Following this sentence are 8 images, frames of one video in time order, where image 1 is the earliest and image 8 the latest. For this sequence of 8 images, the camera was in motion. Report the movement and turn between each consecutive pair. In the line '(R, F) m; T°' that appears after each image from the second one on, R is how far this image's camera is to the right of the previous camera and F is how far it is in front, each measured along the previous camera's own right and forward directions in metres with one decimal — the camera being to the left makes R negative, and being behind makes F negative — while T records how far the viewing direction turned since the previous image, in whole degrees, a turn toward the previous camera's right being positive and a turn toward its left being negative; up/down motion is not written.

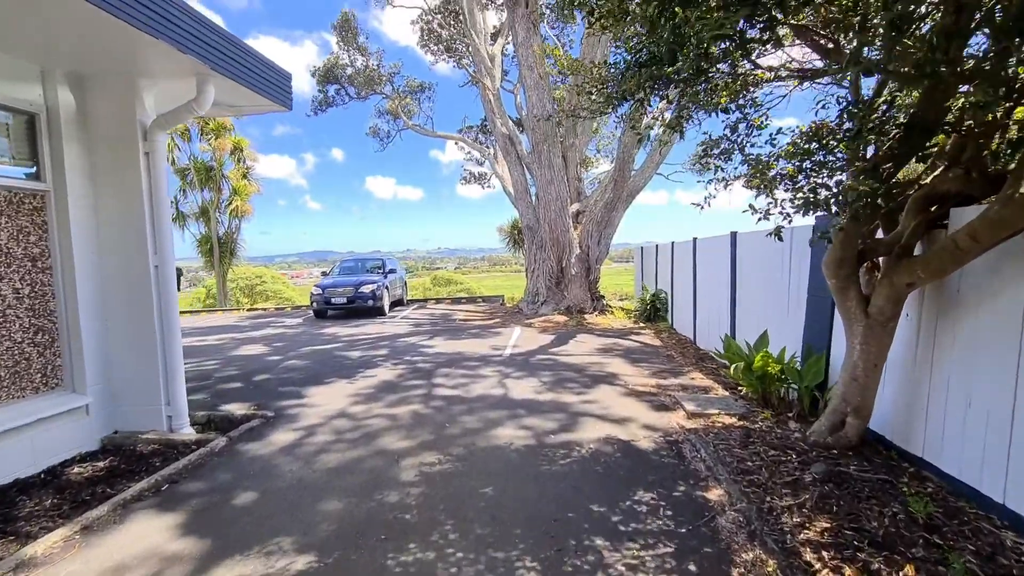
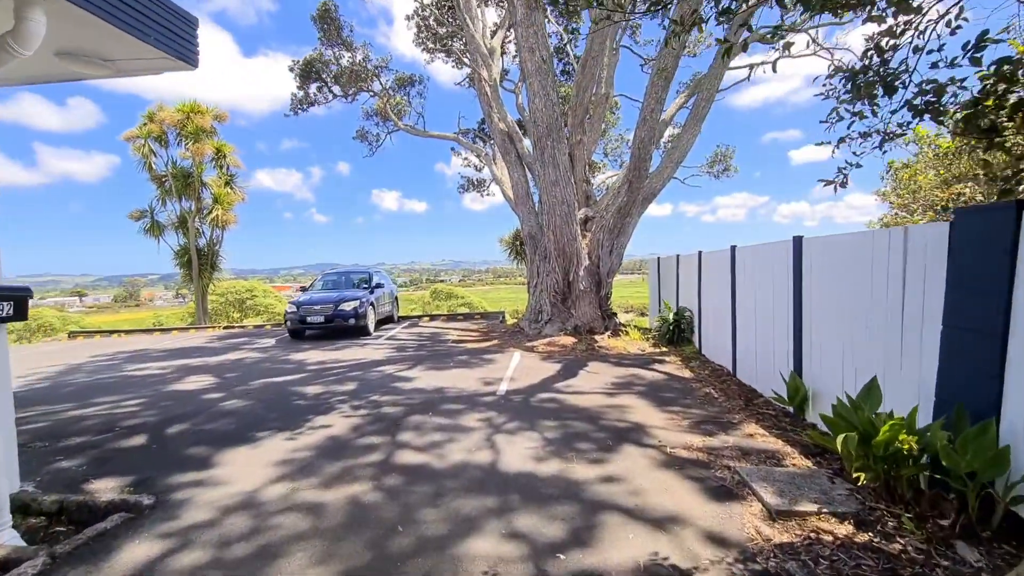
(+0.1, +1.5) m; 0°
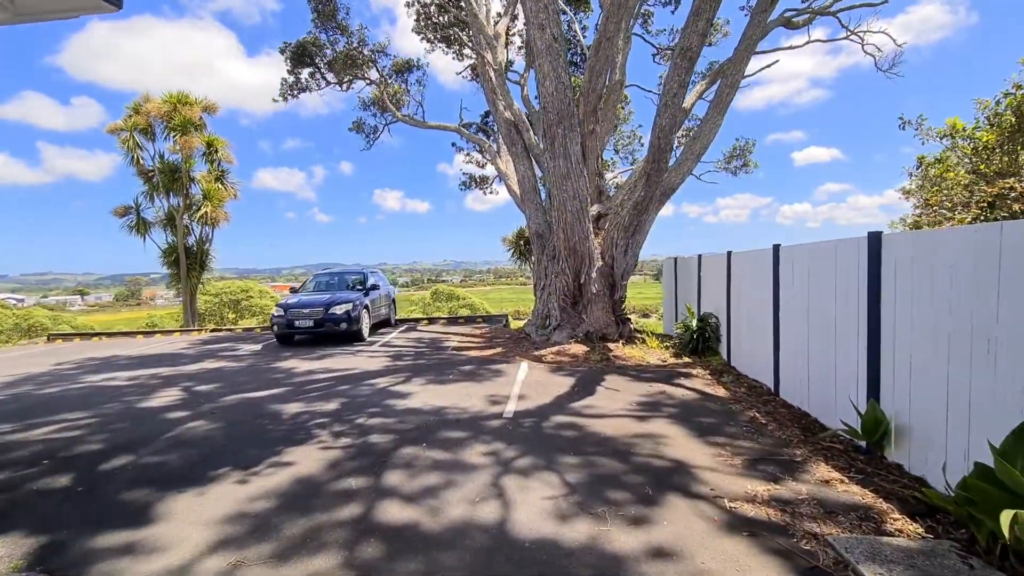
(-0.1, +0.9) m; 0°
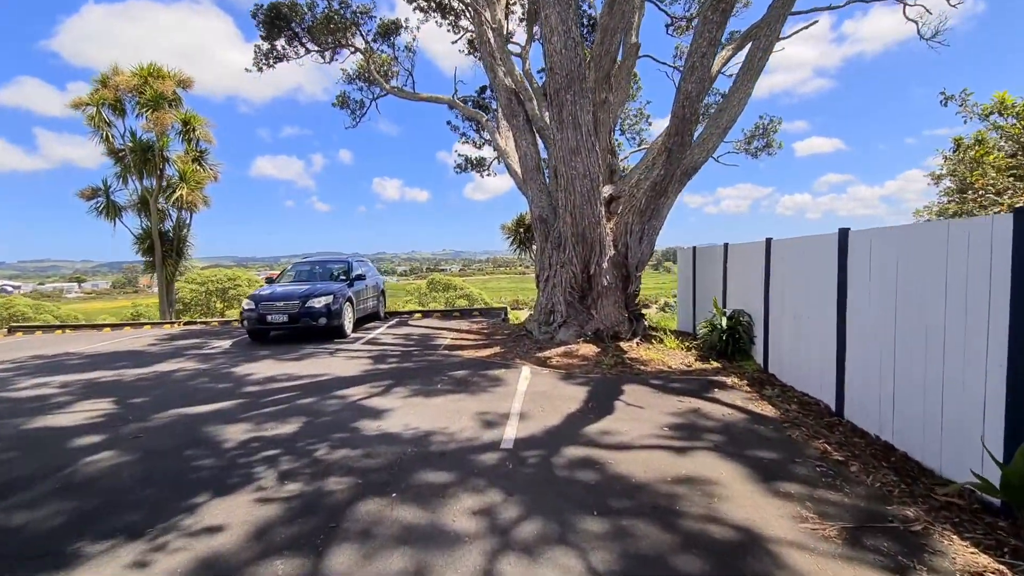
(0.0, +1.1) m; 0°
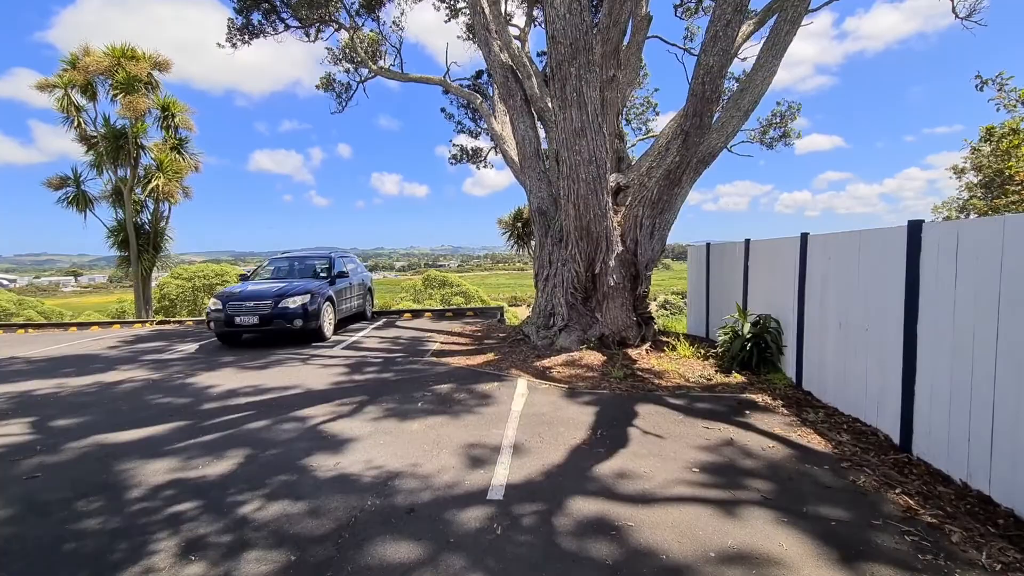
(0.0, +0.9) m; 0°
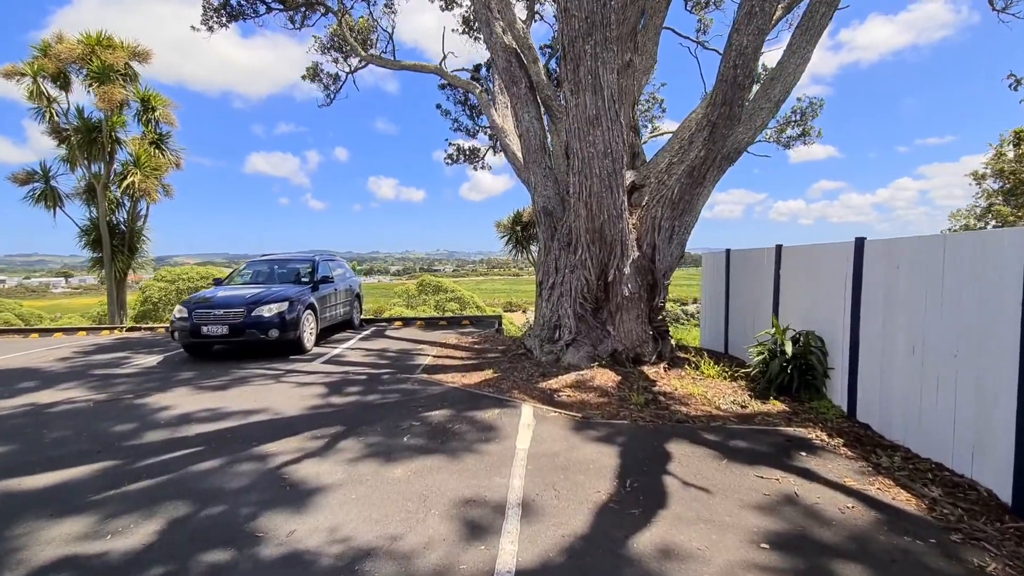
(-0.1, +0.8) m; +1°
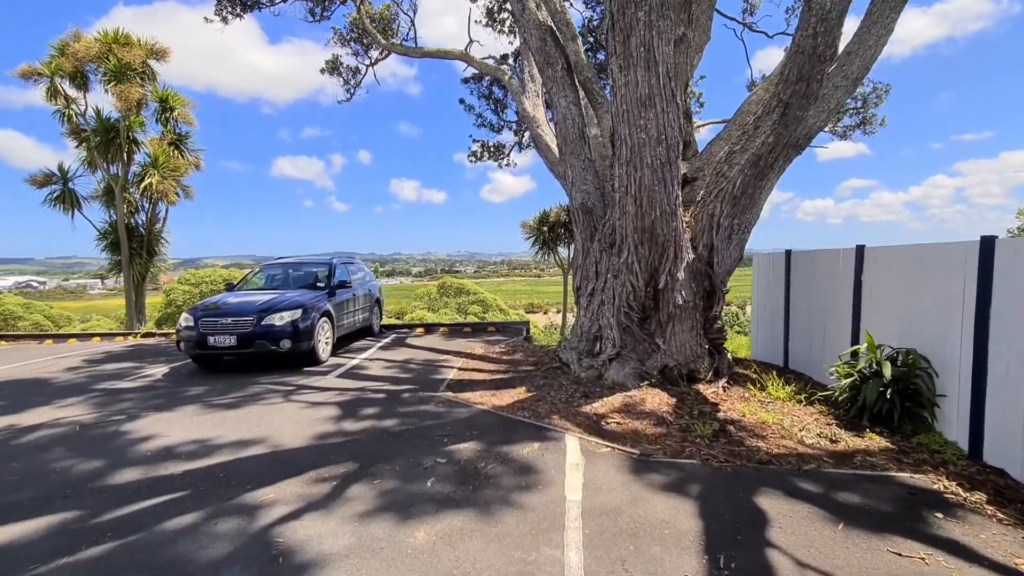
(-0.2, +0.8) m; -2°
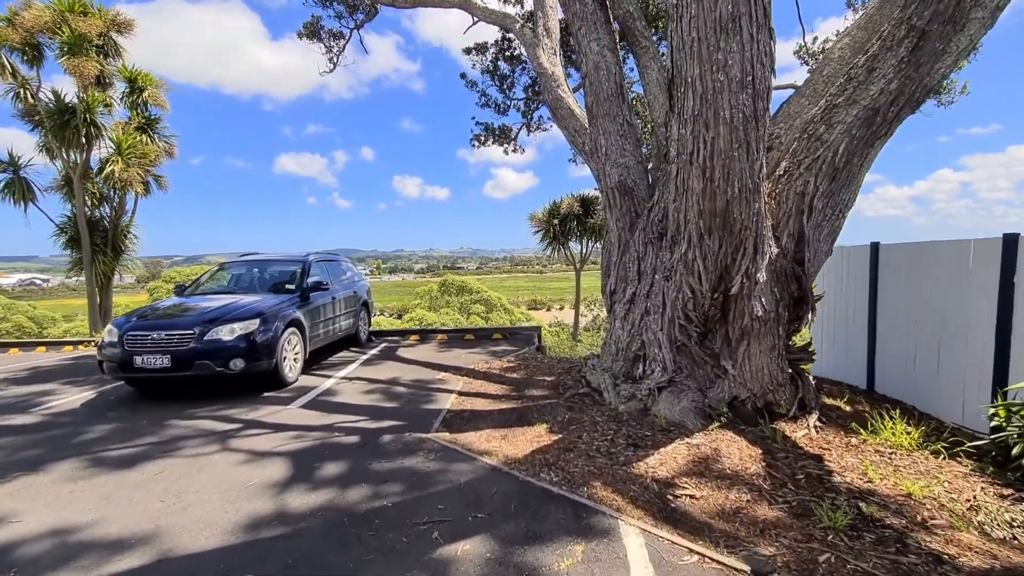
(-0.1, +1.5) m; 0°
